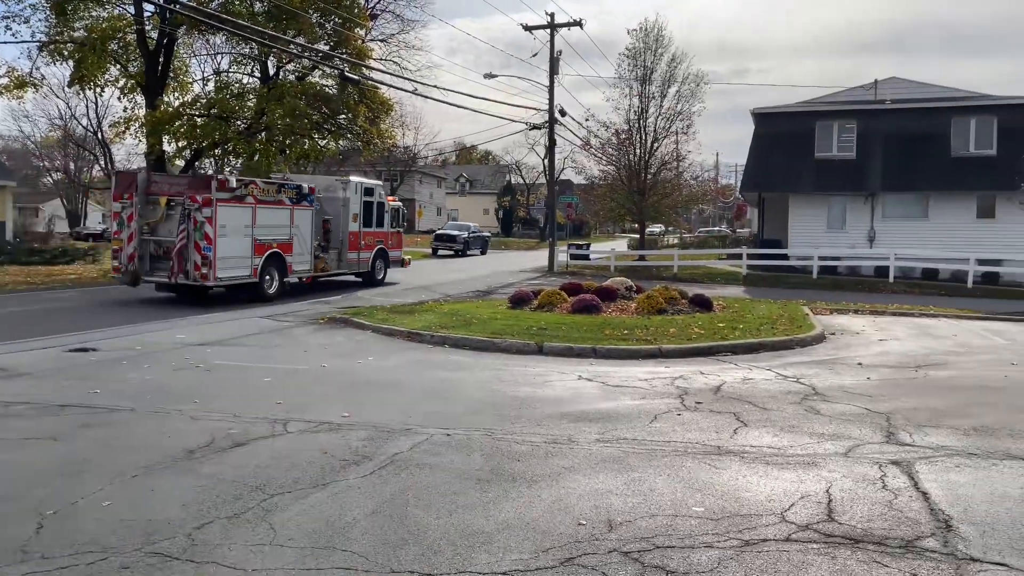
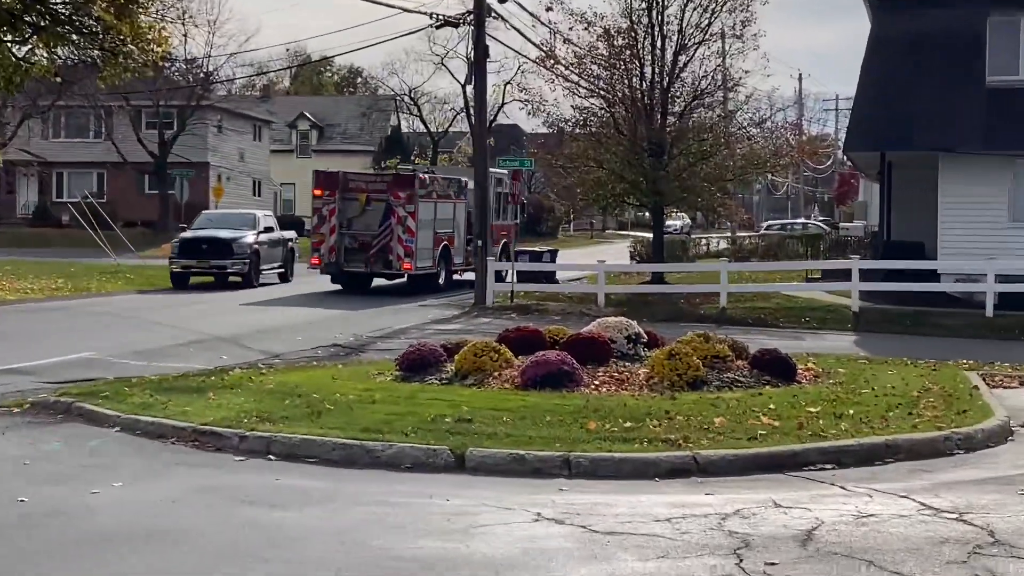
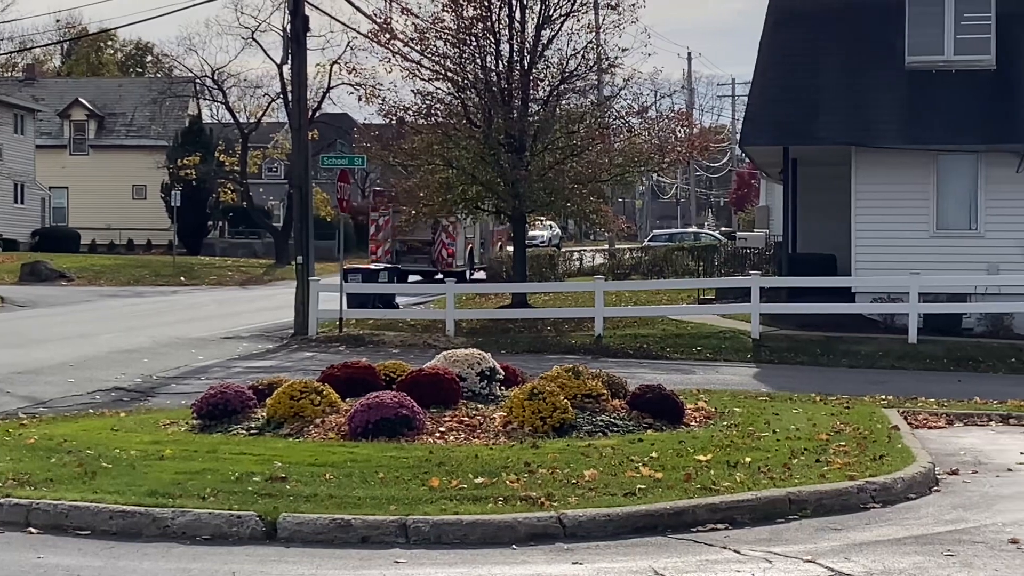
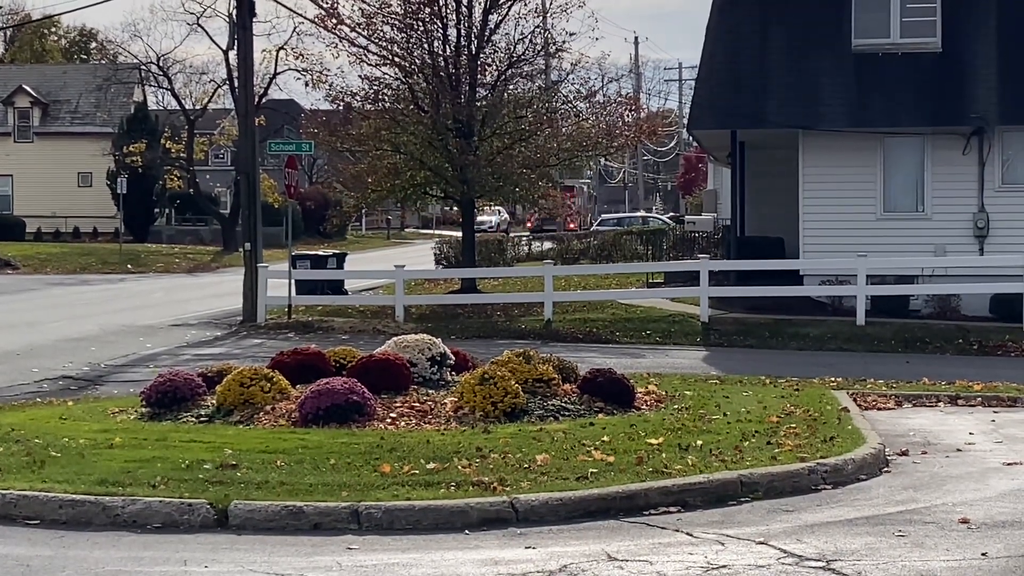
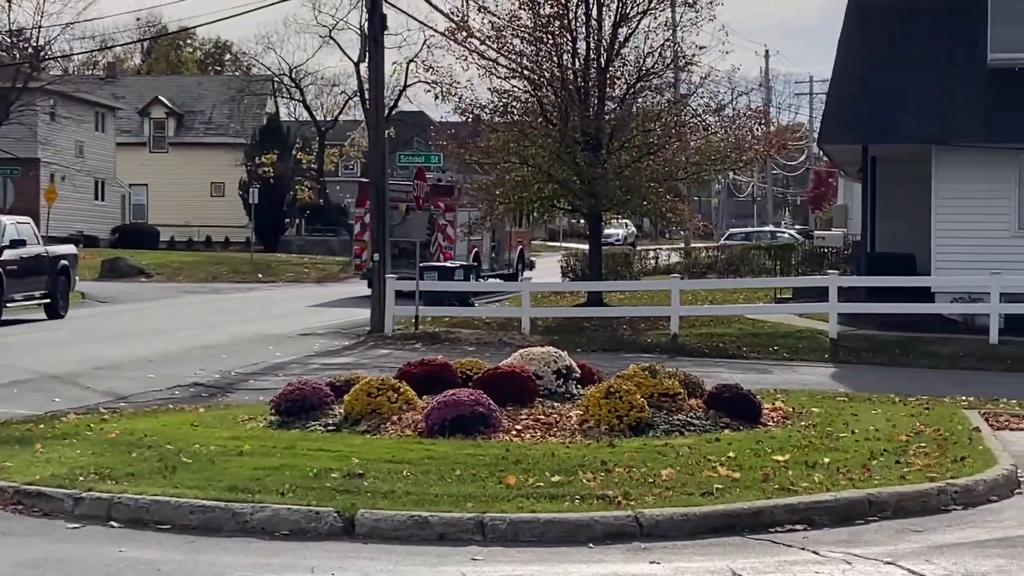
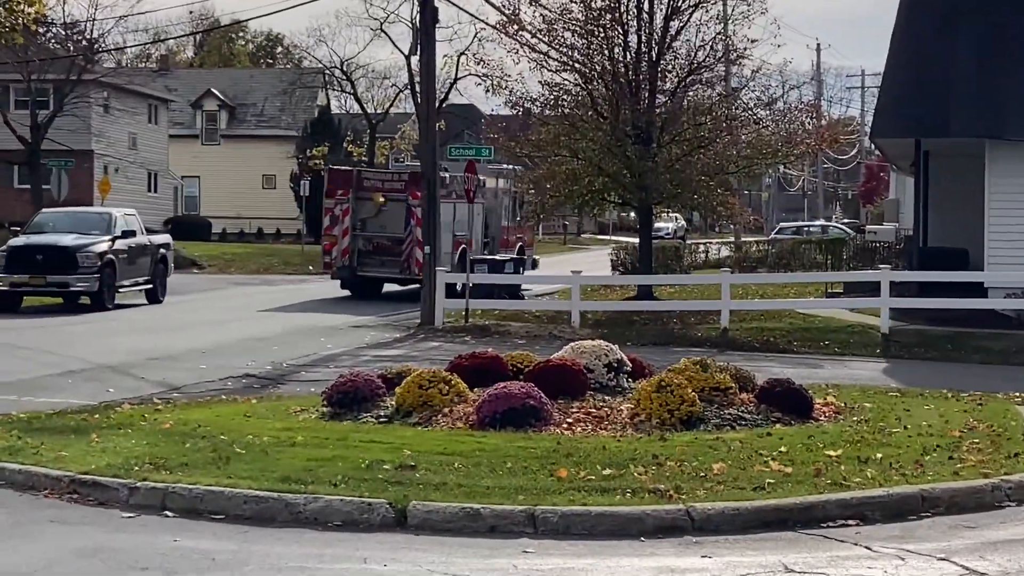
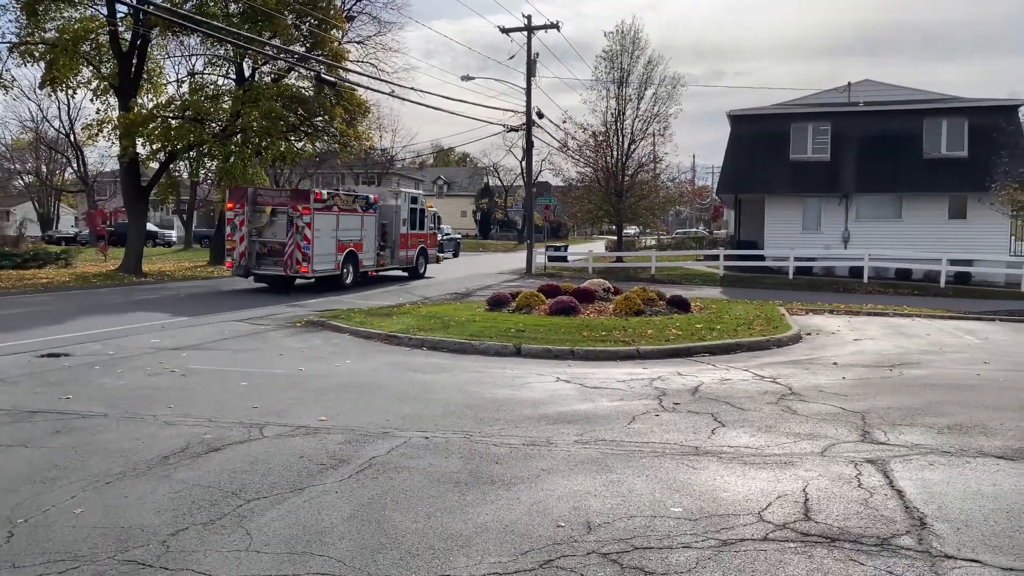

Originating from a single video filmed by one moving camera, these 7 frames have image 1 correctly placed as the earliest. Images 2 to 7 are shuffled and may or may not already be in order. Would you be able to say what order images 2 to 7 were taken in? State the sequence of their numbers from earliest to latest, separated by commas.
7, 2, 6, 5, 3, 4
